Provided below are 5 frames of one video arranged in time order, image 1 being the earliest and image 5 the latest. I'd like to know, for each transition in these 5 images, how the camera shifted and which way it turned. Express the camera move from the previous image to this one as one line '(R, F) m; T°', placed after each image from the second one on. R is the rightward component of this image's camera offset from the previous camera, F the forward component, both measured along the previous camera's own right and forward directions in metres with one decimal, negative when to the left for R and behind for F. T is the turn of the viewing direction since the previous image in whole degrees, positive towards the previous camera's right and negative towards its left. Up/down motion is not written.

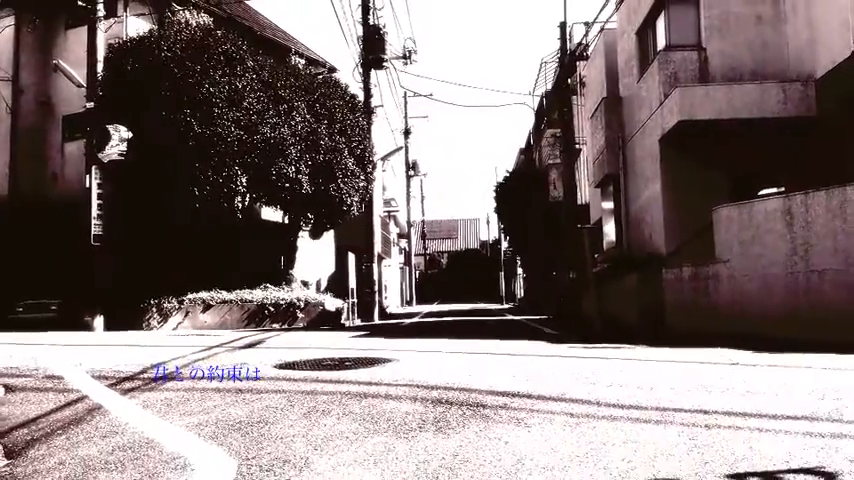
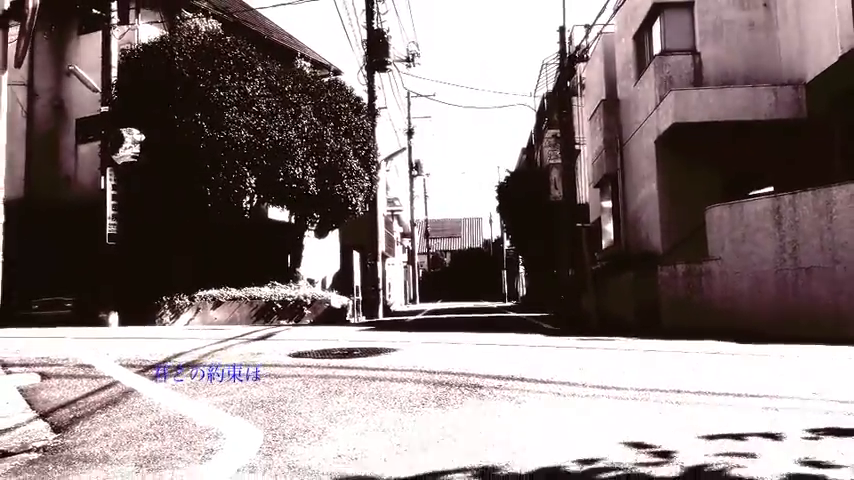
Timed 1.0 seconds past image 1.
(0.0, -0.5) m; 0°
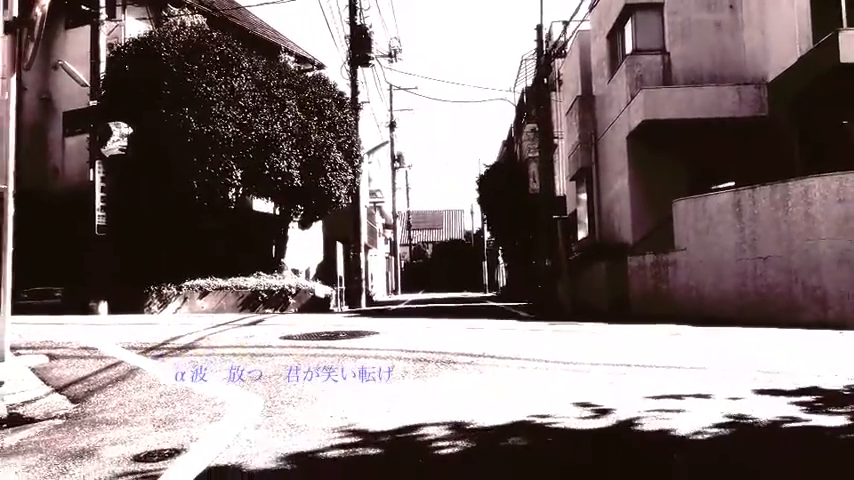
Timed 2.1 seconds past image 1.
(0.0, -0.6) m; +1°
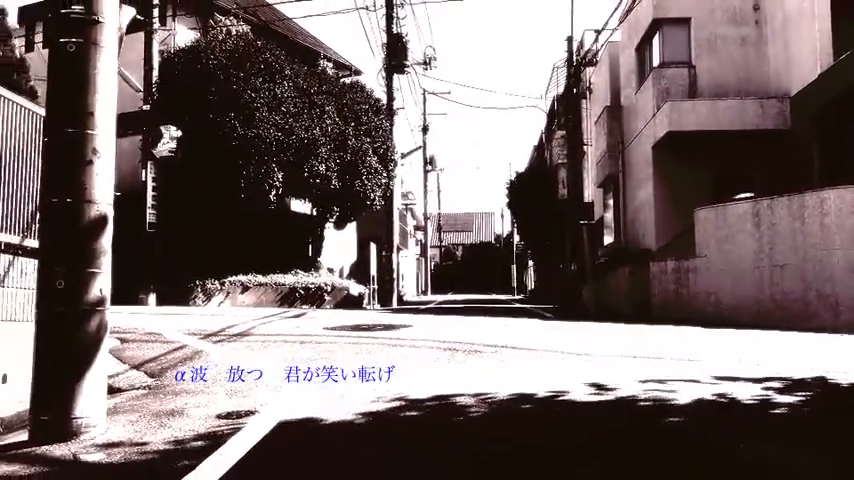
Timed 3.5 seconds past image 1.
(0.0, -0.8) m; -3°
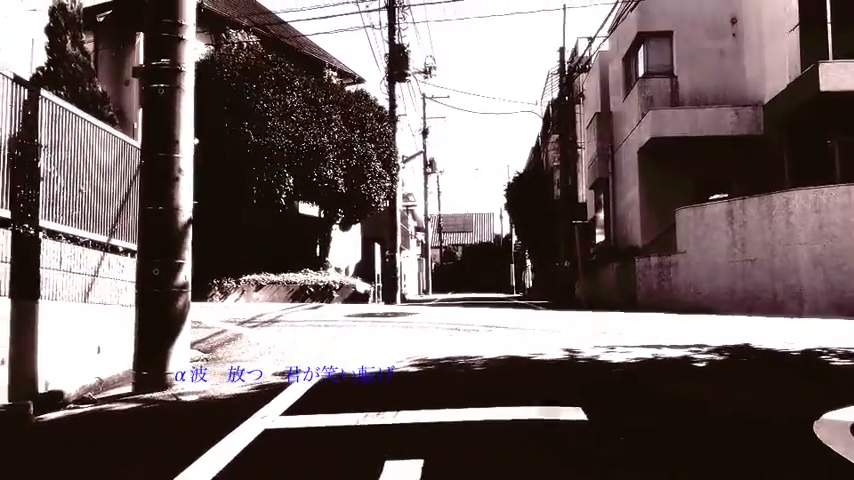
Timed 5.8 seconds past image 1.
(-0.1, -1.4) m; 0°
